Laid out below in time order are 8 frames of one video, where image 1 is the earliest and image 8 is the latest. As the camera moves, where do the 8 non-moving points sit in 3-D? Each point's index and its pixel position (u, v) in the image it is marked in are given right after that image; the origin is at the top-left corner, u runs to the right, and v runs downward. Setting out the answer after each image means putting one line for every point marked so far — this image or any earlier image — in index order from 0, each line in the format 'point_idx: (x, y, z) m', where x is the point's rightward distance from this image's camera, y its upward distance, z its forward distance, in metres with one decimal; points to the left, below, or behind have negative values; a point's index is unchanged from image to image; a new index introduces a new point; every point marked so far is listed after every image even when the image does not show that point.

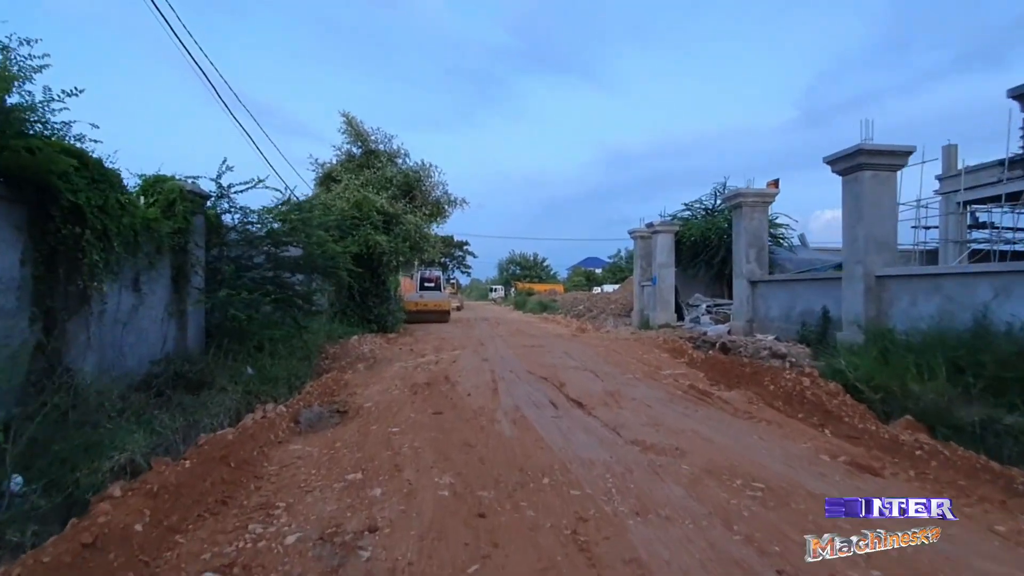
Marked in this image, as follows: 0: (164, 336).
0: (-6.1, -0.9, +9.8) m
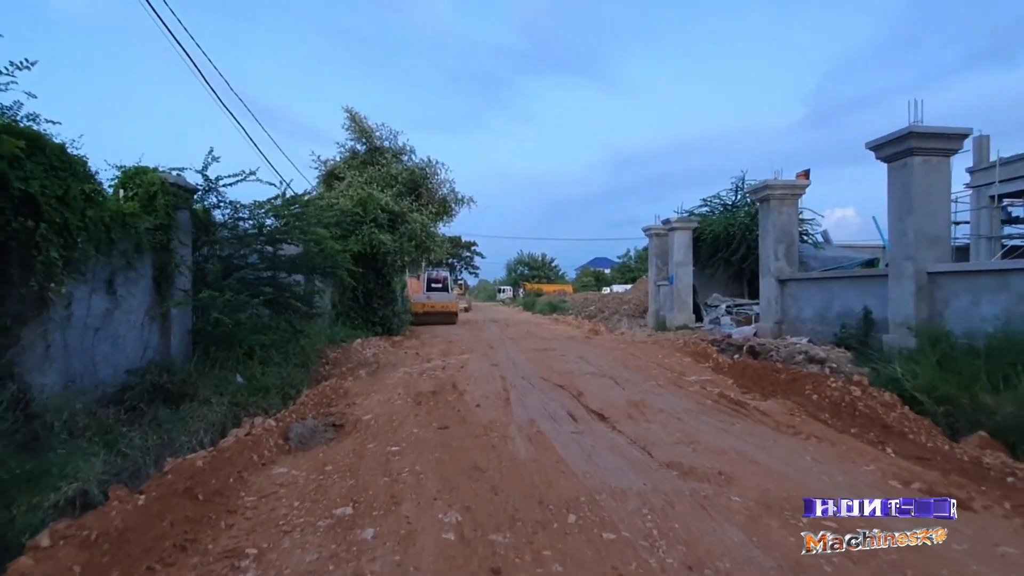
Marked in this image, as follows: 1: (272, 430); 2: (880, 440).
0: (-5.9, -0.9, +8.9) m
1: (-3.5, -2.1, +8.0) m
2: (+4.8, -2.0, +7.2) m
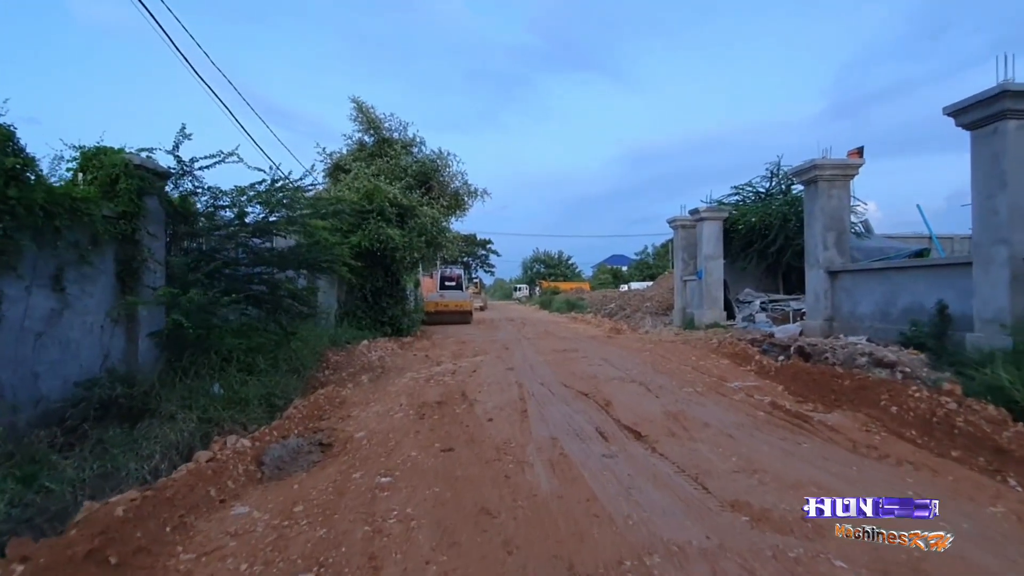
0: (-5.7, -0.8, +7.7) m
1: (-3.2, -2.0, +6.7) m
2: (+5.0, -1.9, +5.7) m
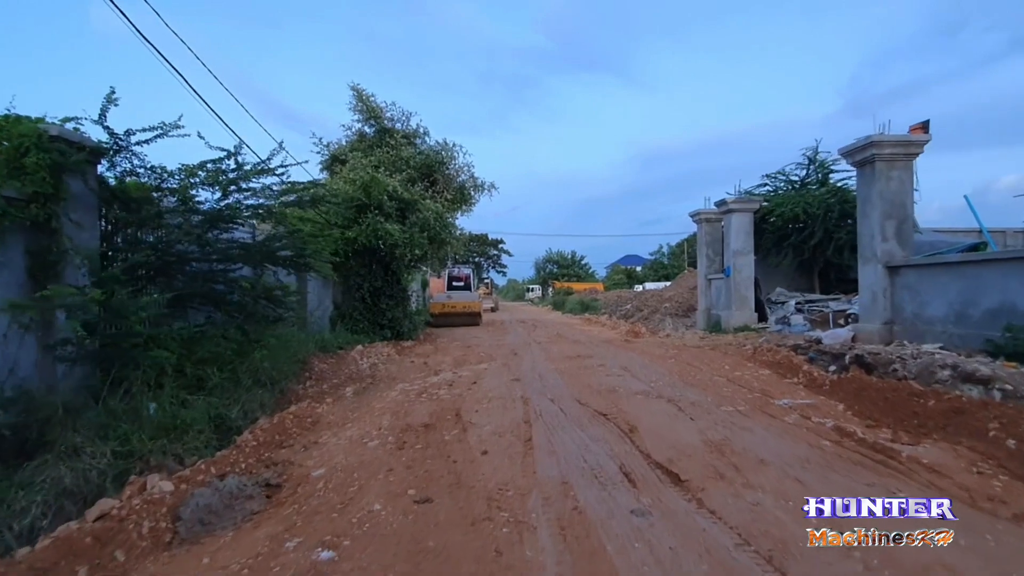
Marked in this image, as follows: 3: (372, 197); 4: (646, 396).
0: (-5.7, -0.8, +6.2) m
1: (-3.3, -2.0, +5.2) m
2: (+4.9, -1.8, +4.0) m
3: (-4.7, +3.0, +18.4) m
4: (+2.2, -1.8, +9.2) m
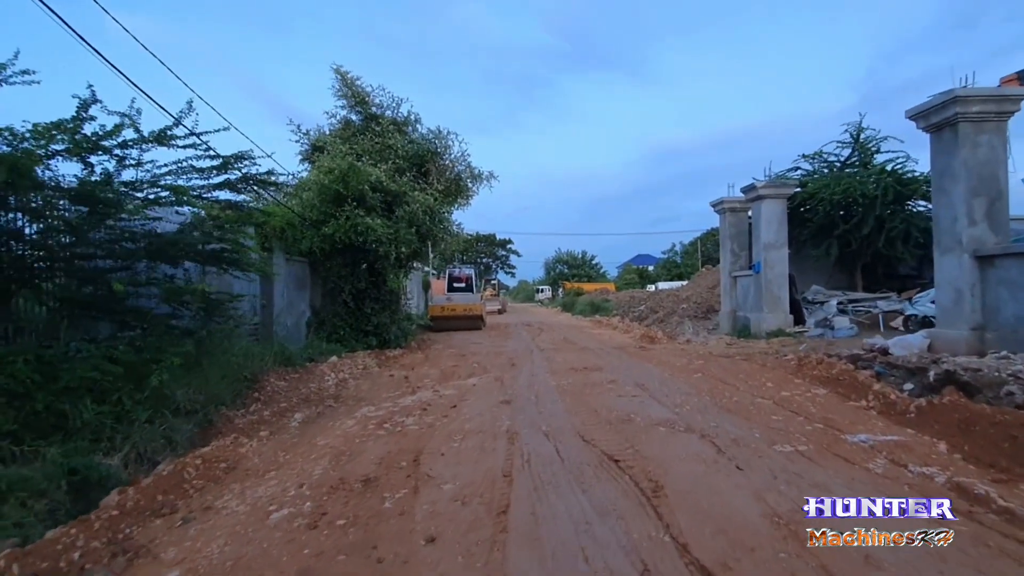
0: (-5.9, -0.9, +4.1) m
1: (-3.6, -2.0, +3.1) m
2: (+4.6, -1.8, +1.7) m
3: (-4.7, +2.9, +16.3) m
4: (+2.0, -1.8, +7.0) m
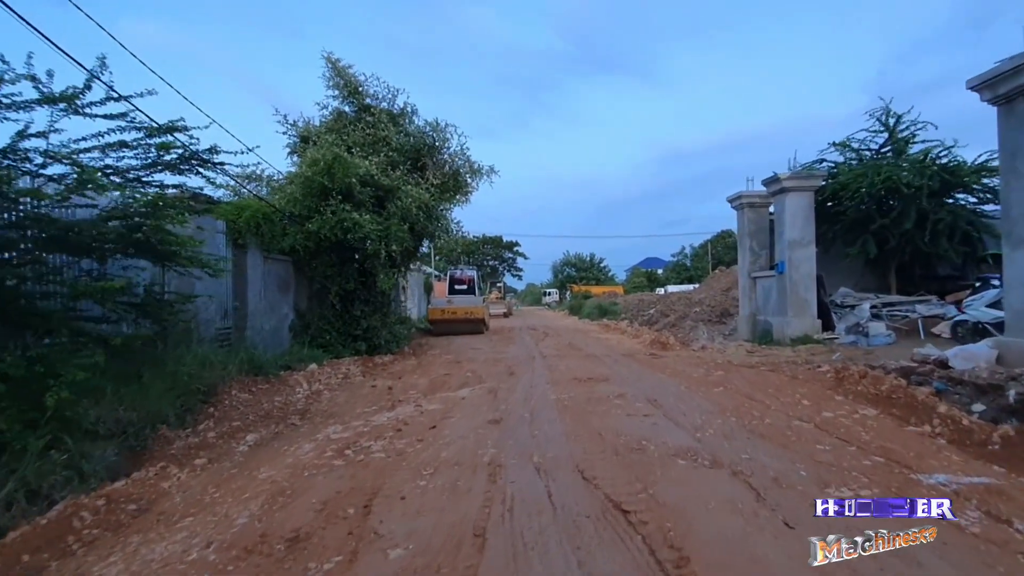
0: (-6.2, -0.8, +2.9) m
1: (-3.8, -2.0, +1.8) m
2: (+4.4, -1.7, +0.3) m
3: (-4.8, +2.9, +15.1) m
4: (+1.8, -1.8, +5.6) m
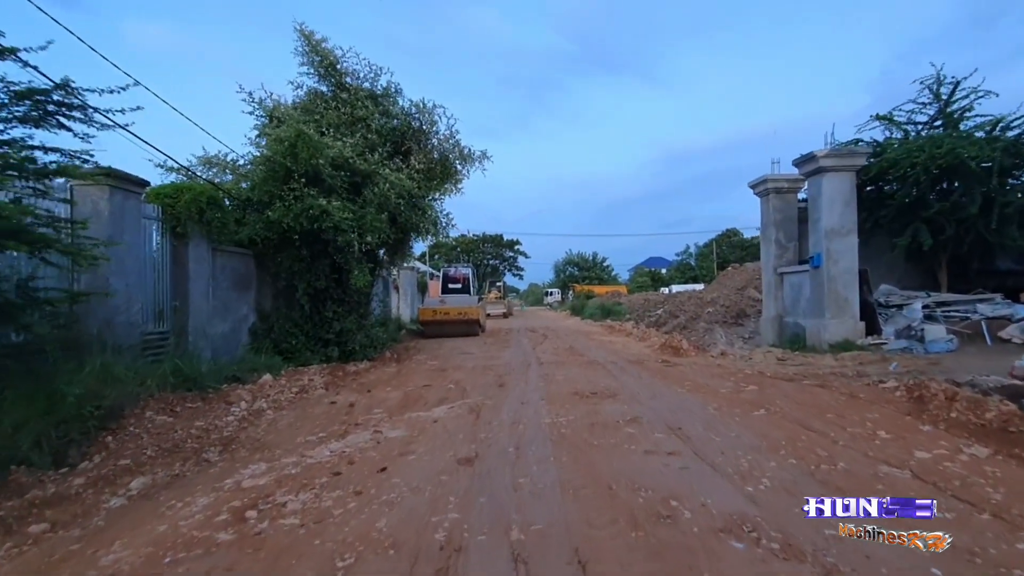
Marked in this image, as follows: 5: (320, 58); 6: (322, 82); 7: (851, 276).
0: (-6.4, -0.8, +0.9) m
1: (-4.0, -1.9, -0.2) m
2: (+4.1, -1.7, -1.7) m
3: (-5.0, +3.0, +13.2) m
4: (+1.6, -1.7, +3.6) m
5: (-6.0, +7.1, +17.3) m
6: (-6.0, +6.5, +17.4) m
7: (+7.1, +0.2, +11.6) m
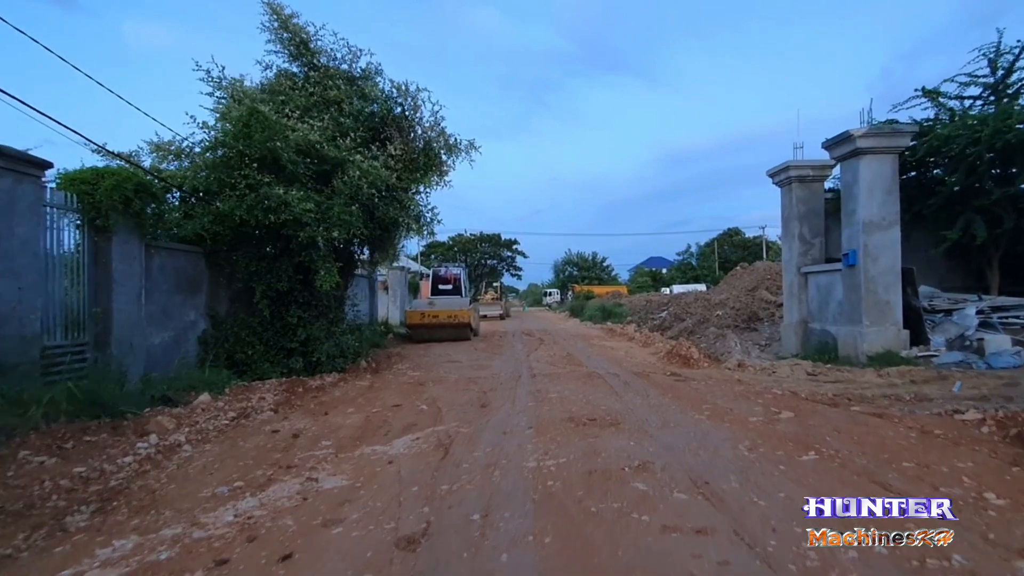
0: (-6.7, -0.8, -0.7) m
1: (-4.3, -2.0, -1.9) m
2: (+3.8, -1.7, -3.4) m
3: (-5.2, +2.9, +11.5) m
4: (+1.3, -1.7, +1.9) m
5: (-6.2, +7.1, +15.6) m
6: (-6.3, +6.5, +15.8) m
7: (+6.8, +0.2, +9.9) m
